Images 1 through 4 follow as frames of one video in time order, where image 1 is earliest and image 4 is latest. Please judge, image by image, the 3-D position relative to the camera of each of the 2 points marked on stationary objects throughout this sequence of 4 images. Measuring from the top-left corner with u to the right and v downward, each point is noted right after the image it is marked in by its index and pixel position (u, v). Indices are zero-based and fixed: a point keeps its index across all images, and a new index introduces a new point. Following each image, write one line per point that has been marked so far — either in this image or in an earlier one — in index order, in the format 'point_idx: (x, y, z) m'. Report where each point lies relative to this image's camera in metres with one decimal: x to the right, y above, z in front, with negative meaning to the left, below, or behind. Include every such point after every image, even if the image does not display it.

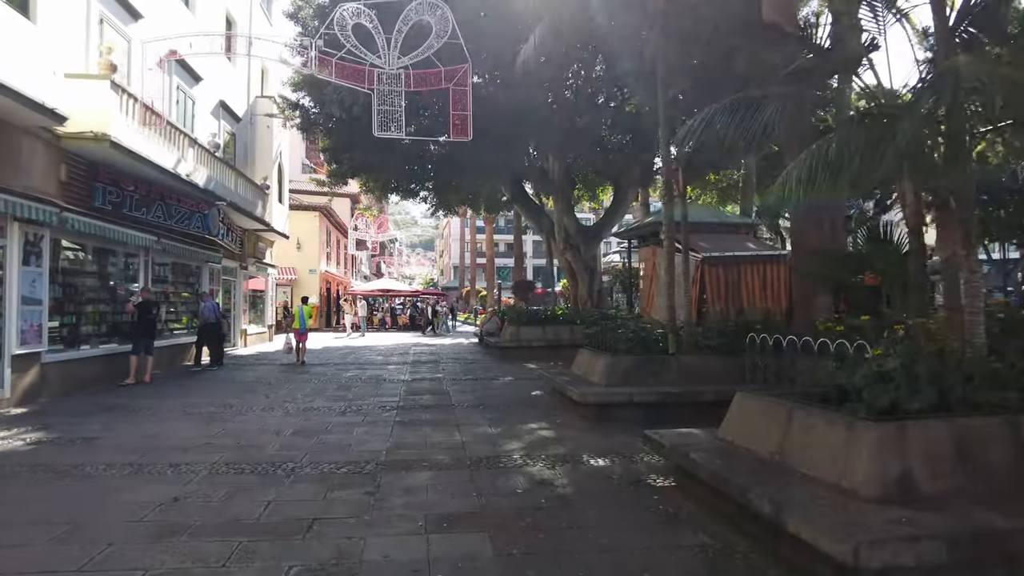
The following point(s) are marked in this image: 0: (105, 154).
0: (-6.0, +2.0, +9.7) m
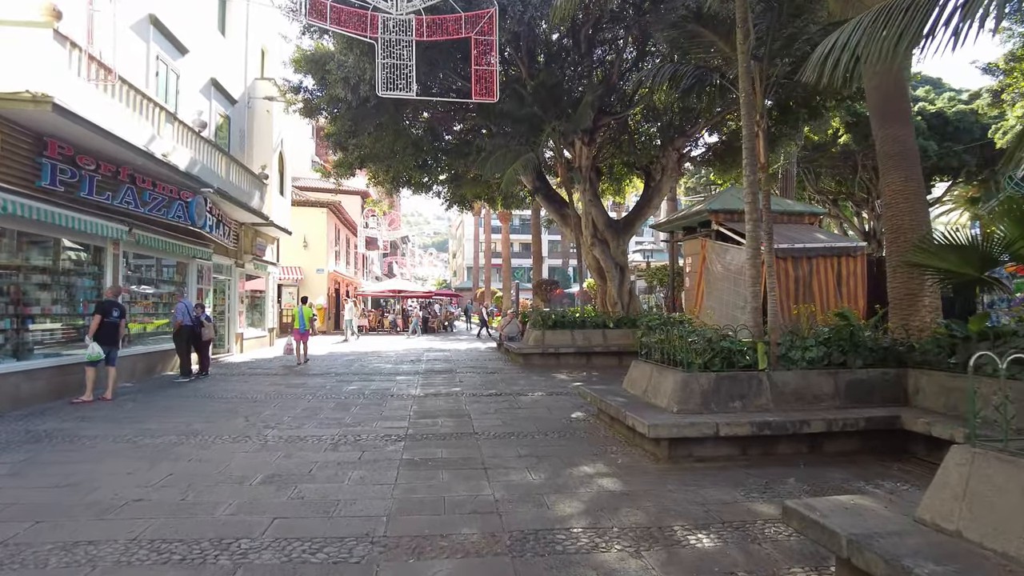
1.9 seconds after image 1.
0: (-5.6, +2.0, +7.9) m
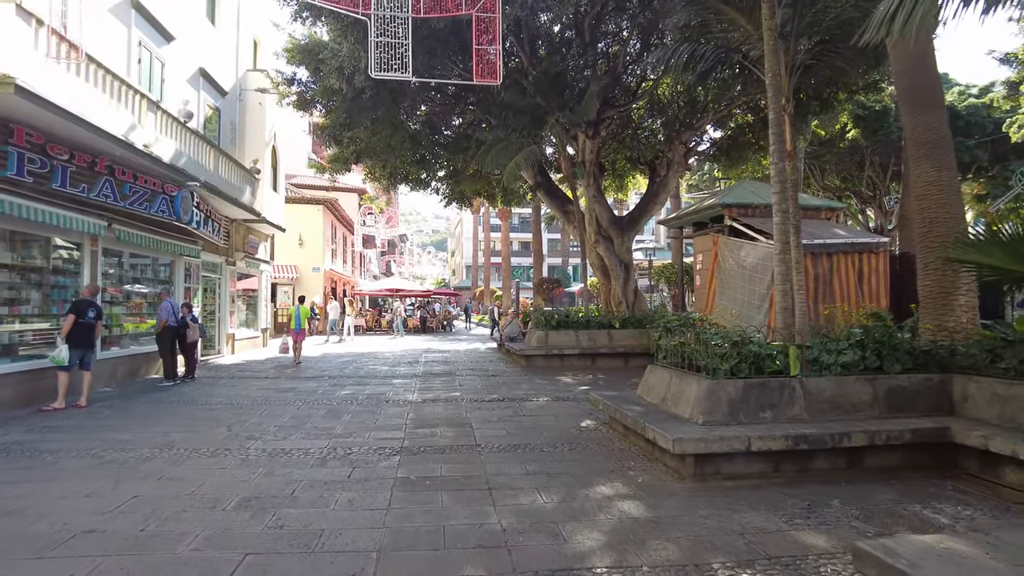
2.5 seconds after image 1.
0: (-5.5, +2.0, +7.3) m
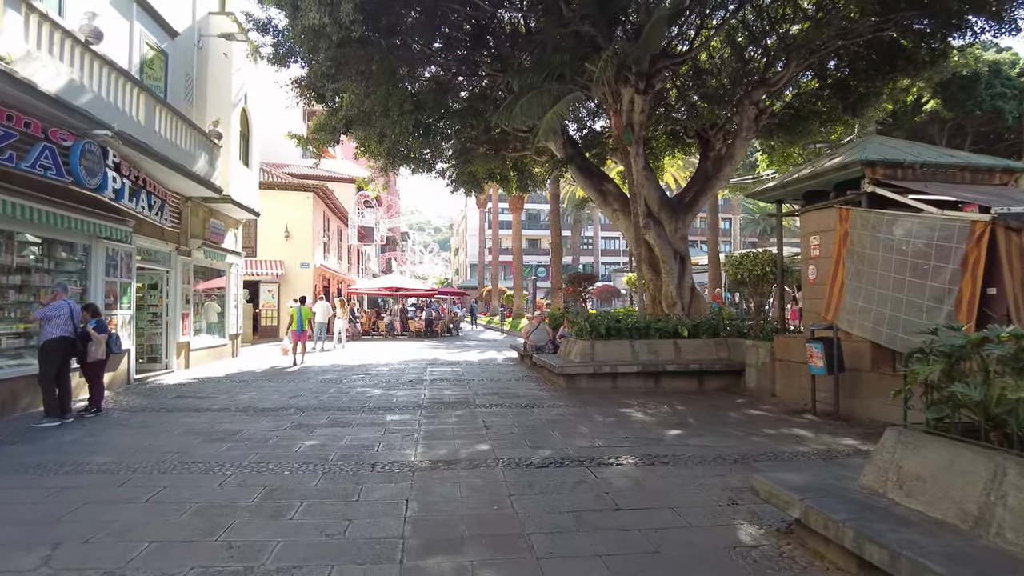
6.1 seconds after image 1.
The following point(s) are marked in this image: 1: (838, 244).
0: (-5.0, +2.1, +3.8) m
1: (+4.3, +0.6, +8.6) m
